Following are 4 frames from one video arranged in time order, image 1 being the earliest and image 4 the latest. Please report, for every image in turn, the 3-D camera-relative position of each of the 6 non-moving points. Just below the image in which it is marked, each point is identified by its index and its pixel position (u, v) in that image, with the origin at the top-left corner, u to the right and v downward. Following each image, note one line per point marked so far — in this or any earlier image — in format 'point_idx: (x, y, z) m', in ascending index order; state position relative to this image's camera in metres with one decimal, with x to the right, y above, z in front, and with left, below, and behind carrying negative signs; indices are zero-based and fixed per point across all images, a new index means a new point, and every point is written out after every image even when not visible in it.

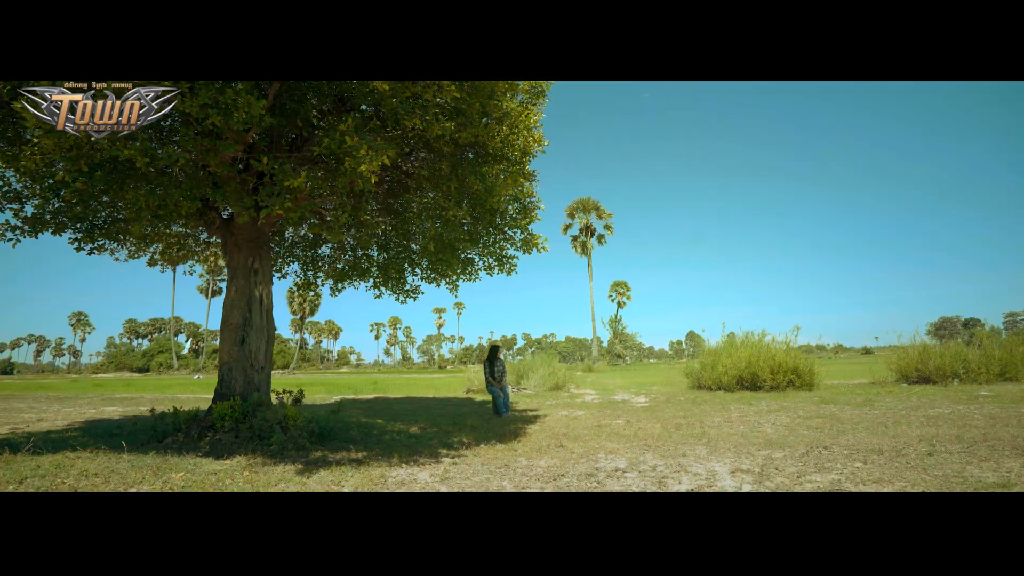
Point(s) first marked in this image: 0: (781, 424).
0: (+6.3, -3.2, +11.7) m
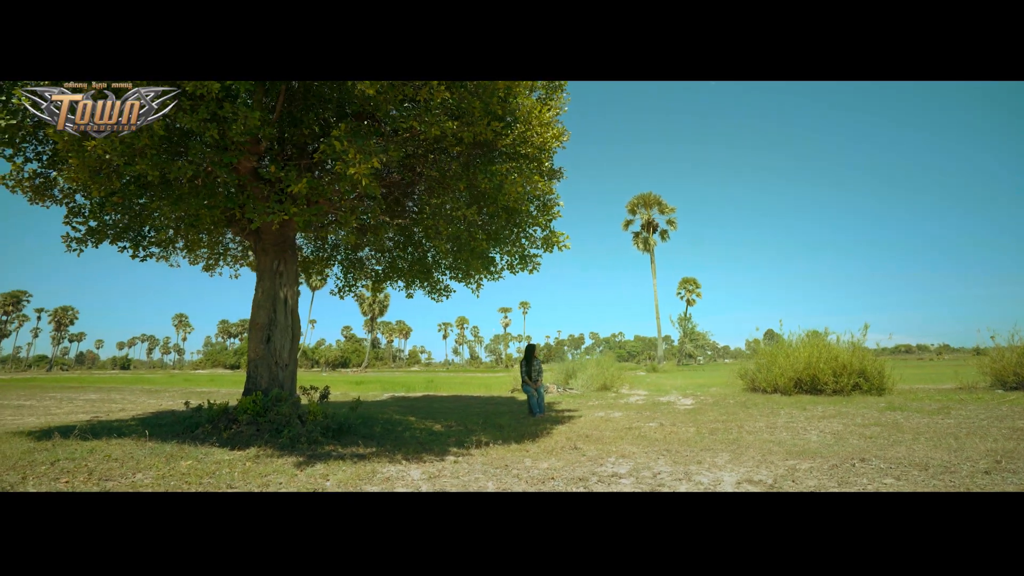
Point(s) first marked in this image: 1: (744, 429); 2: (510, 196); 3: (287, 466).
0: (+6.8, -3.1, +10.7) m
1: (+5.3, -3.2, +11.4) m
2: (-0.1, +1.8, +10.0) m
3: (-3.1, -2.4, +6.9) m
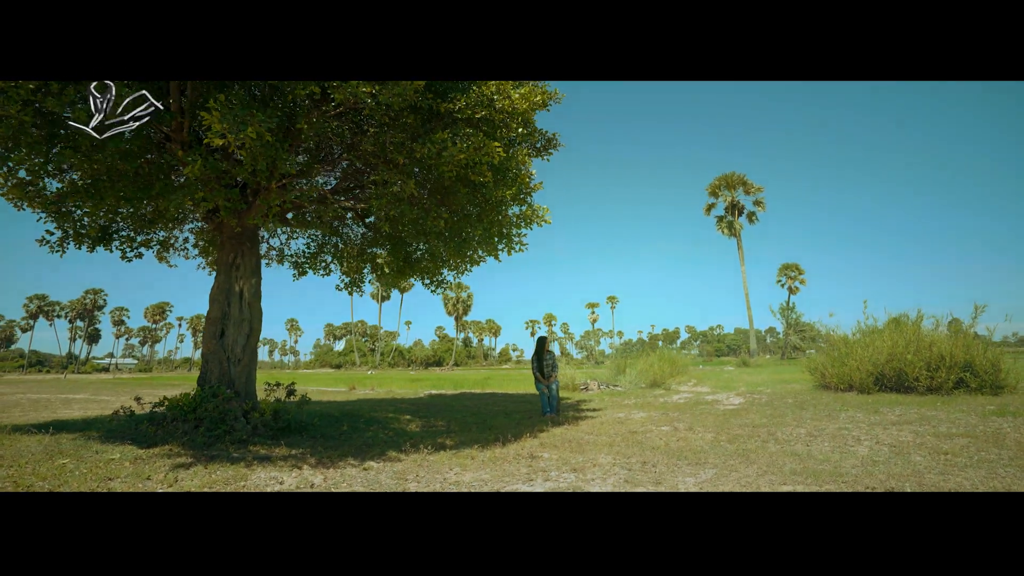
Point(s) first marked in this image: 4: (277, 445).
0: (+6.1, -2.5, +8.1) m
1: (+4.7, -2.7, +9.0) m
2: (-0.9, +2.2, +8.7) m
3: (-4.3, -2.2, +6.2) m
4: (-3.7, -2.5, +7.9) m
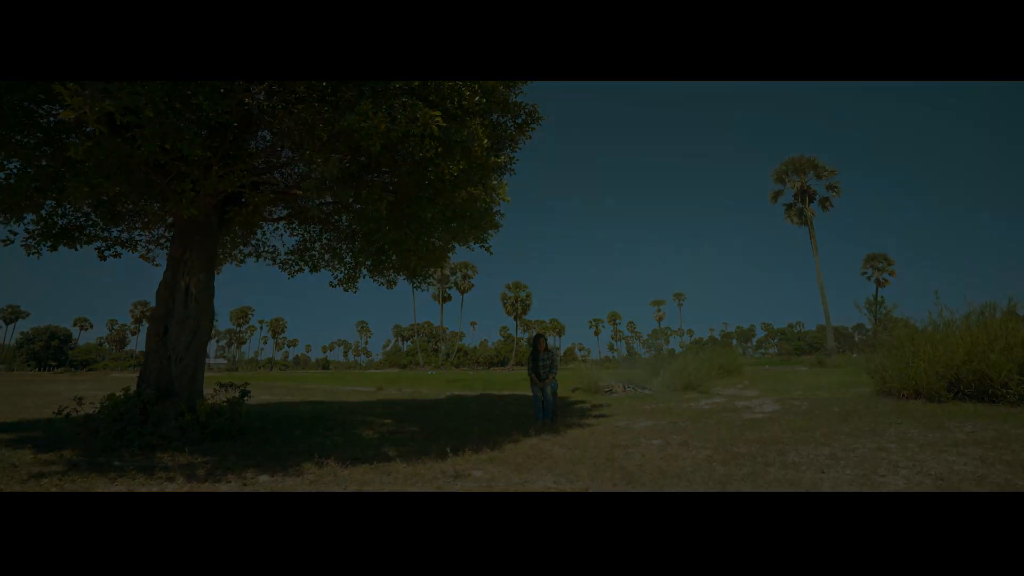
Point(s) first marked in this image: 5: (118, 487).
0: (+5.1, -2.2, +6.0) m
1: (+3.9, -2.4, +7.1) m
2: (-1.9, +2.3, +7.6) m
3: (-5.5, -2.1, +5.6) m
4: (-4.6, -2.4, +7.1) m
5: (-4.4, -2.2, +5.6) m
